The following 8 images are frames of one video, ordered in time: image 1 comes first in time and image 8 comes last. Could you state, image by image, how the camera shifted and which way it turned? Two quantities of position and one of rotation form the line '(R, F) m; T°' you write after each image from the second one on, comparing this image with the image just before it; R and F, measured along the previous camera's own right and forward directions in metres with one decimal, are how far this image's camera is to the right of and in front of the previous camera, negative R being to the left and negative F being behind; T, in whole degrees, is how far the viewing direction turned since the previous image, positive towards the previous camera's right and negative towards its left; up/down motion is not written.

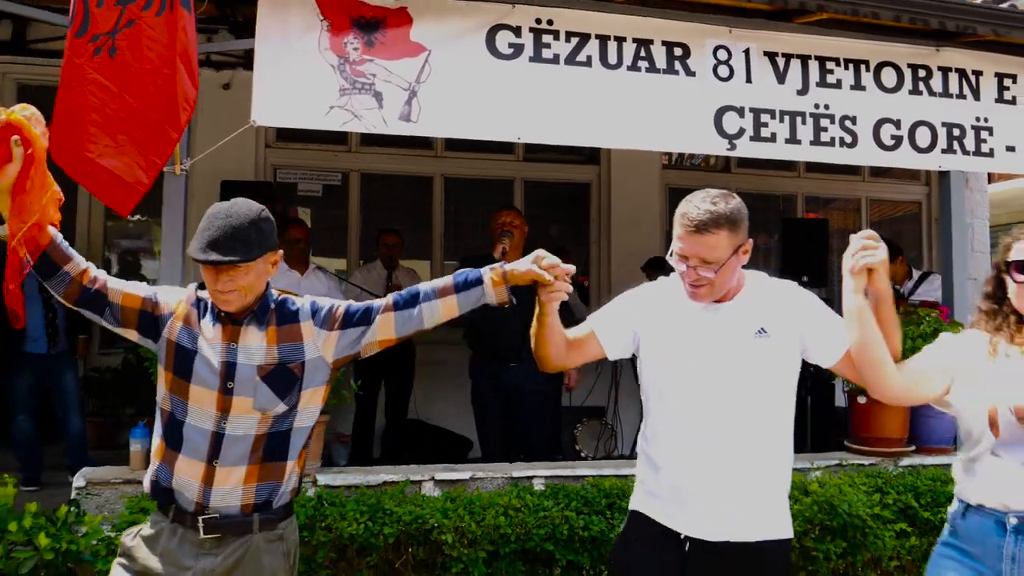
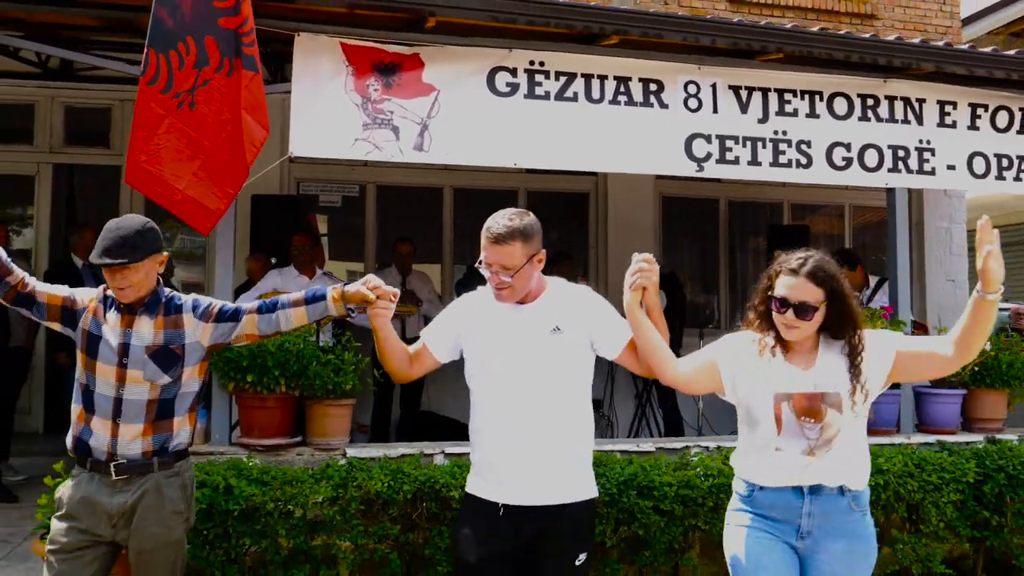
(+0.1, -0.6) m; -1°
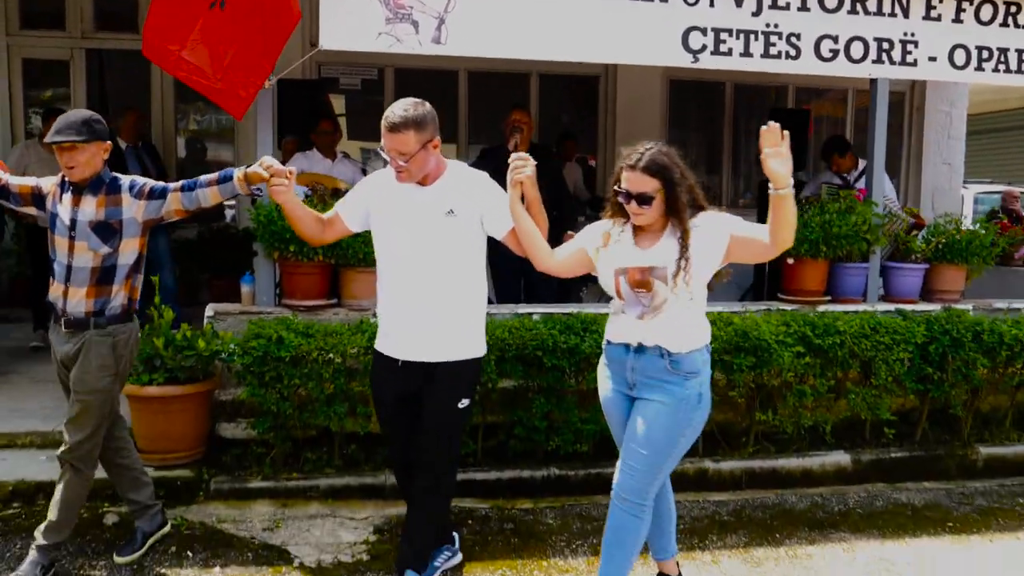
(0.0, -0.6) m; -1°
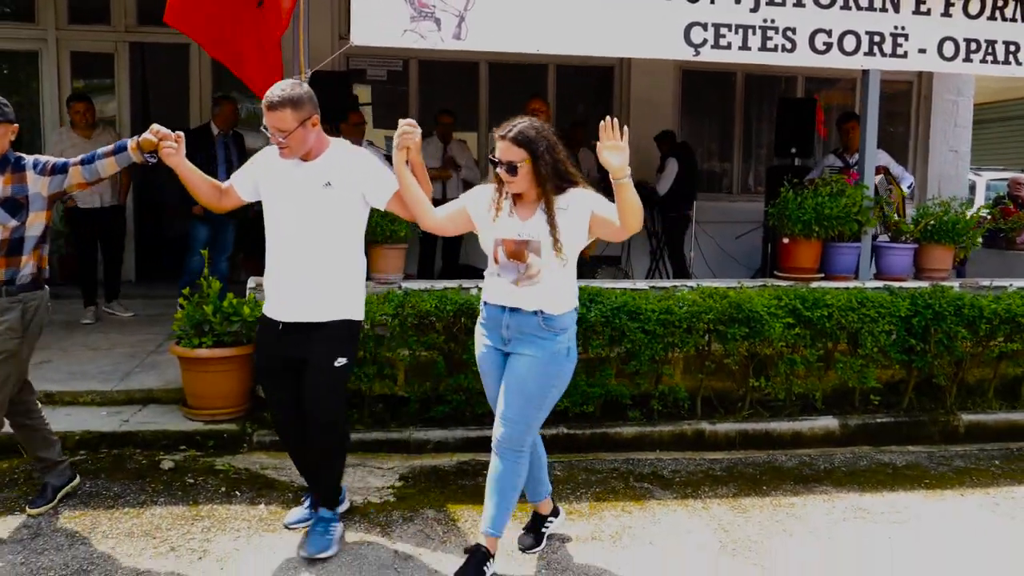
(+0.1, -0.4) m; -2°
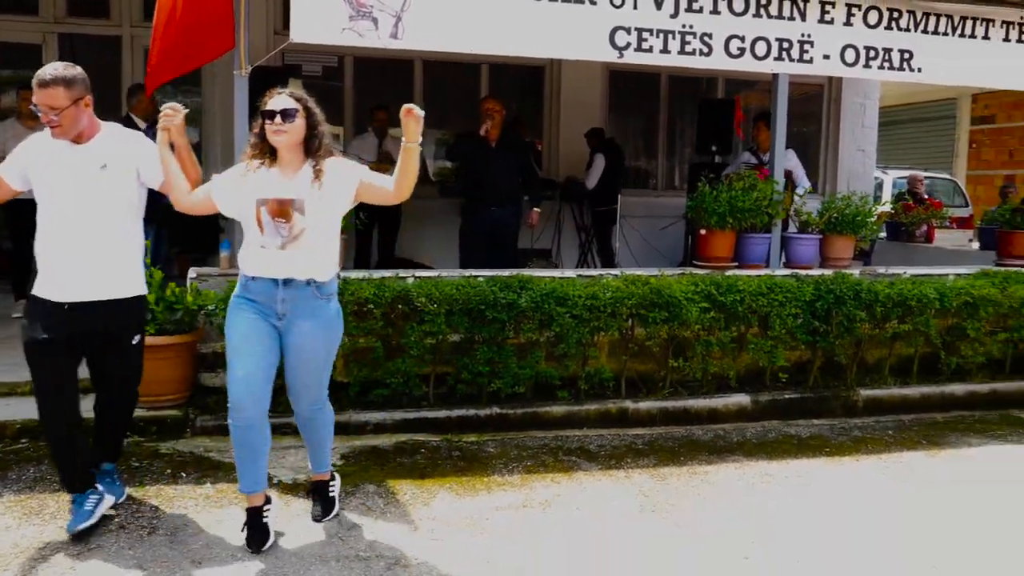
(0.0, -0.3) m; +4°
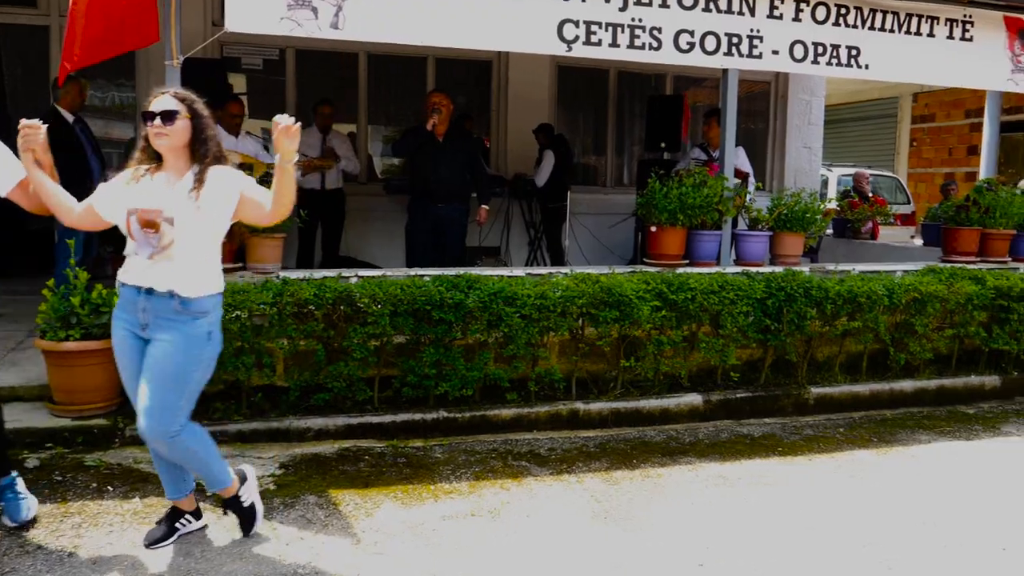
(0.0, +0.2) m; +3°
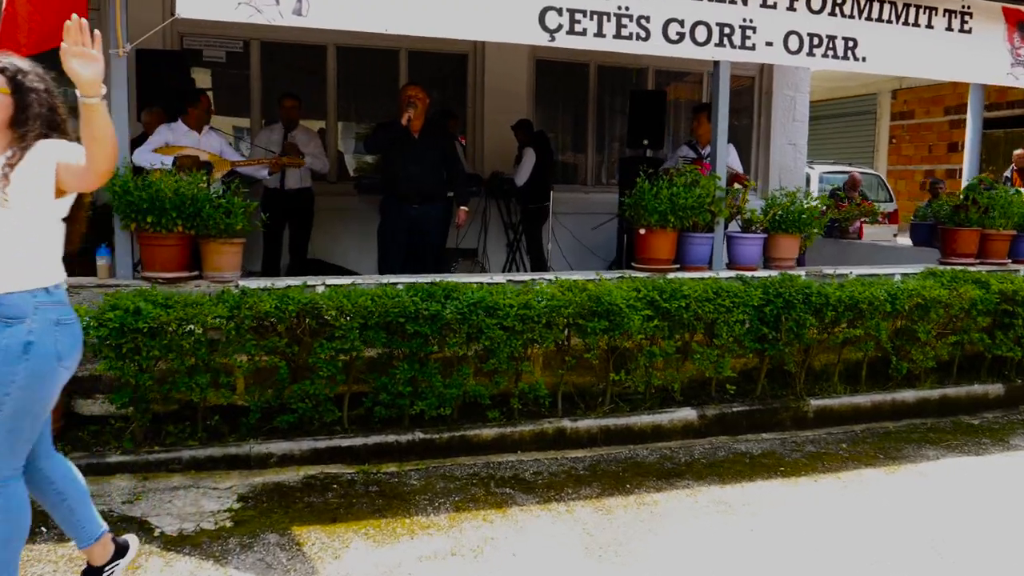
(0.0, +0.4) m; +2°
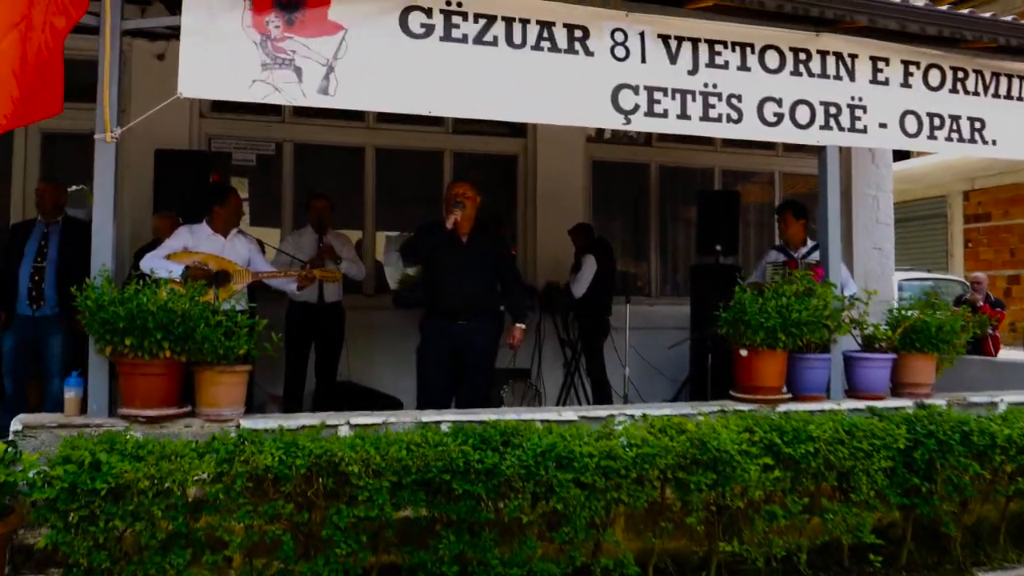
(-0.2, +1.0) m; -3°
